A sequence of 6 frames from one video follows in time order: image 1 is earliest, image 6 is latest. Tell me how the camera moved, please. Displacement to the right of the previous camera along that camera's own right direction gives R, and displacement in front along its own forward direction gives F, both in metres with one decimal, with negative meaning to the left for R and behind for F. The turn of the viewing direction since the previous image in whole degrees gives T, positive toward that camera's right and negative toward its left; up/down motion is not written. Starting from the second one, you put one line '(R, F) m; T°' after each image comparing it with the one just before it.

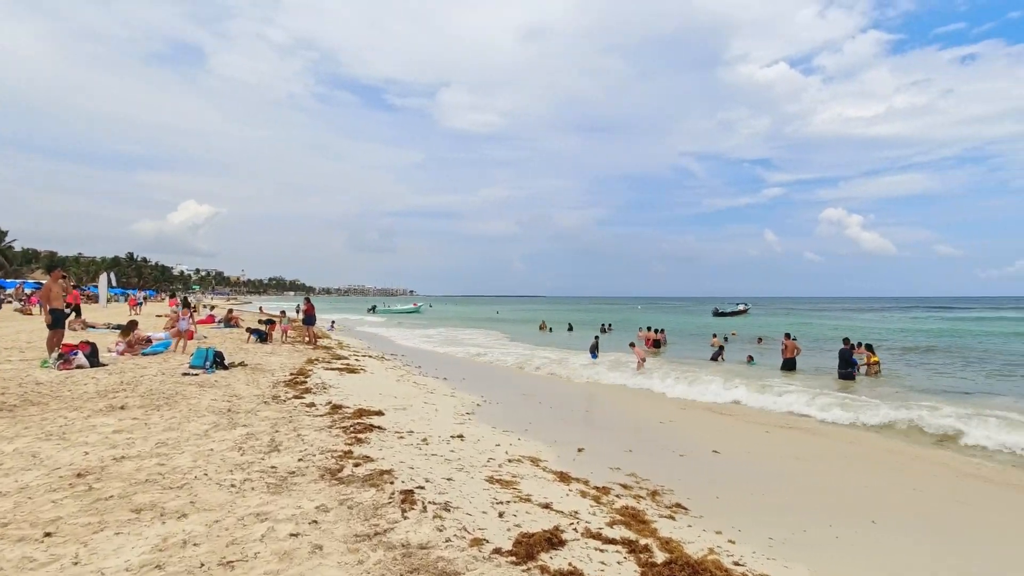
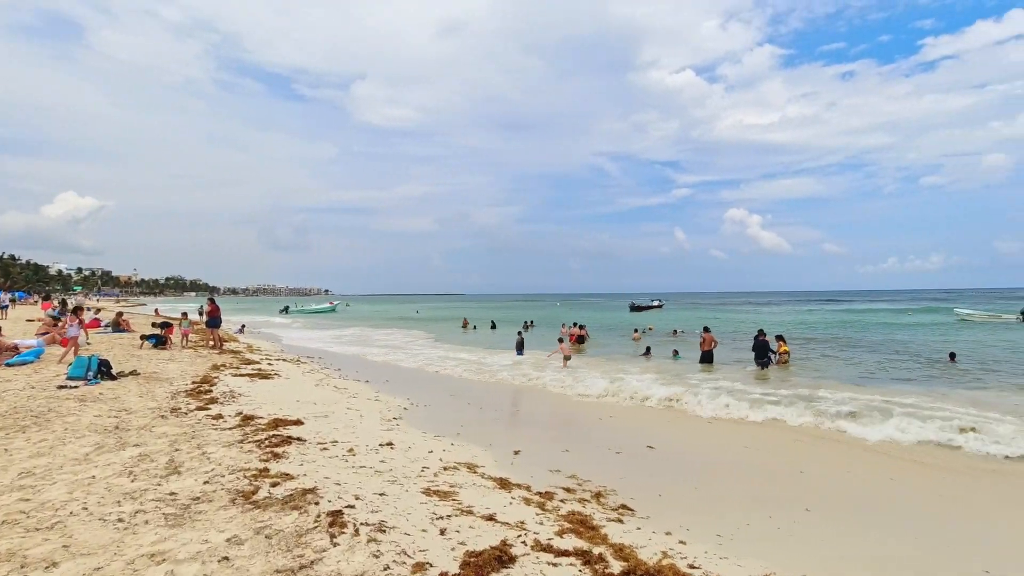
(-0.2, +0.5) m; +8°
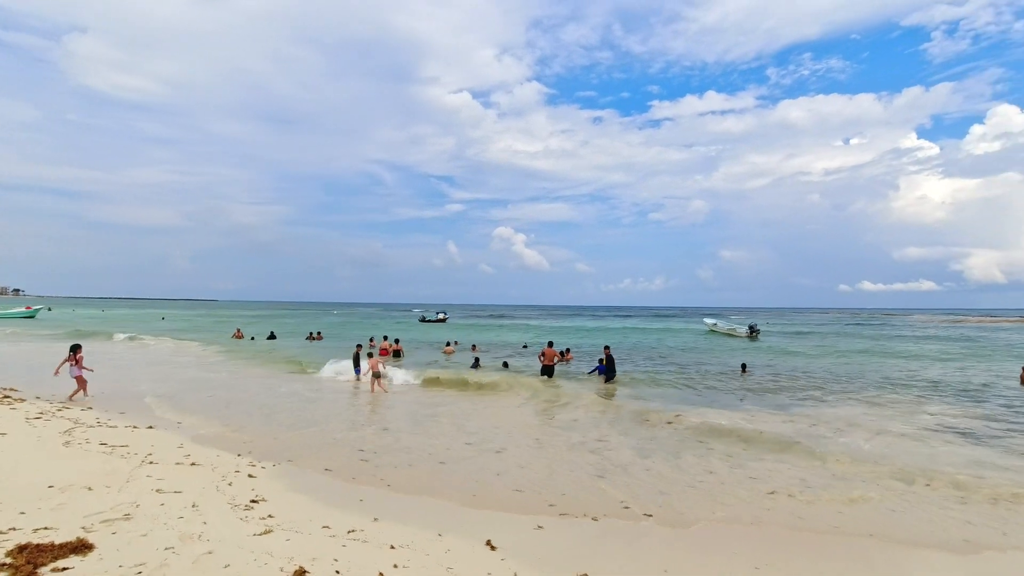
(-2.3, +3.7) m; +23°
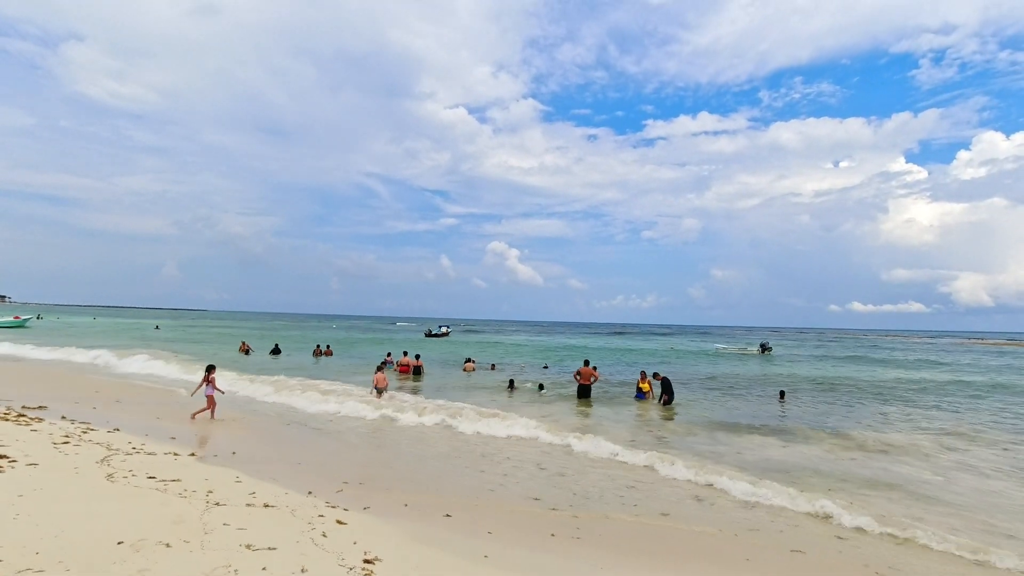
(-2.0, +1.3) m; +1°
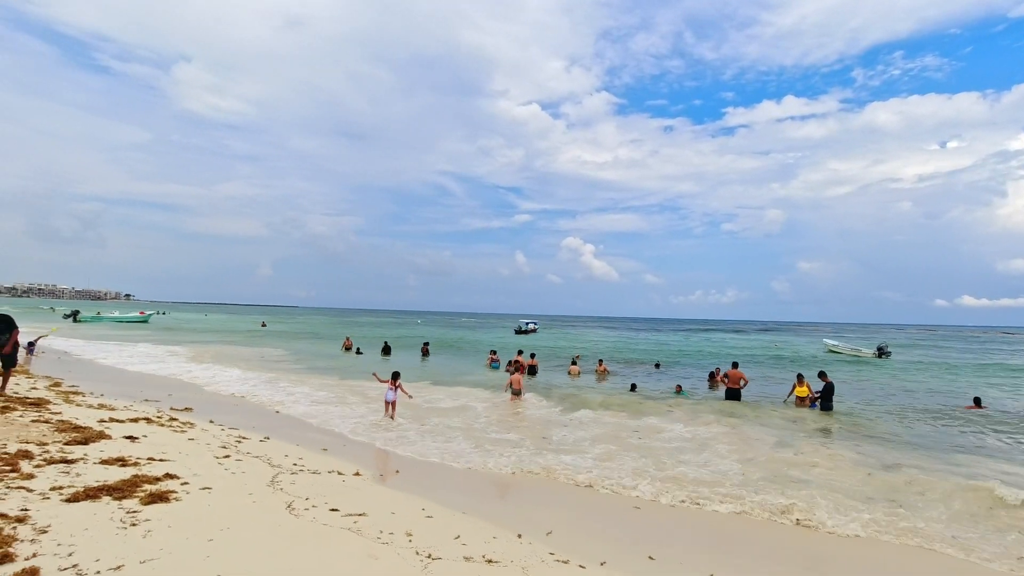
(-2.3, +1.7) m; -7°
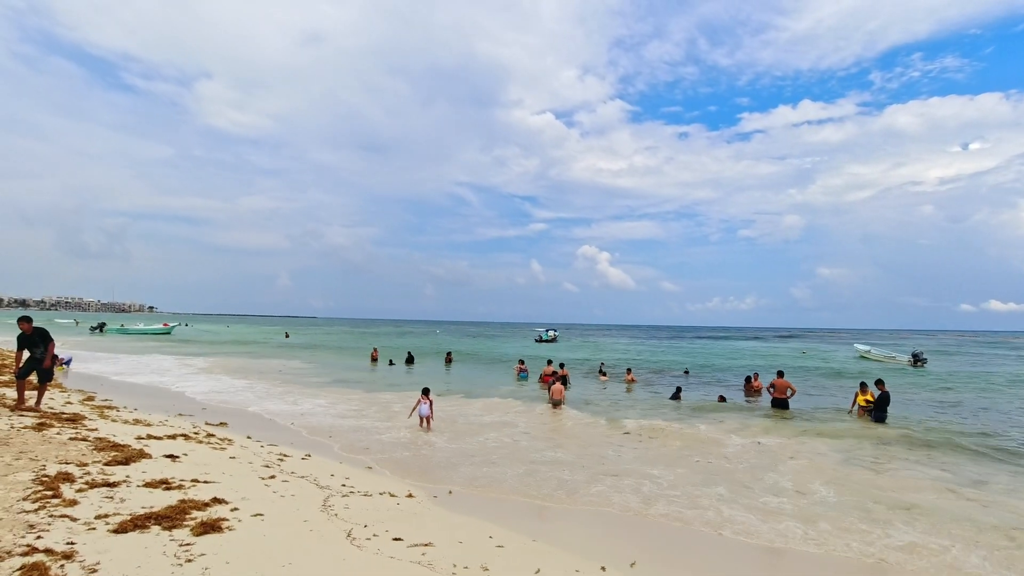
(-0.7, +0.6) m; -2°
